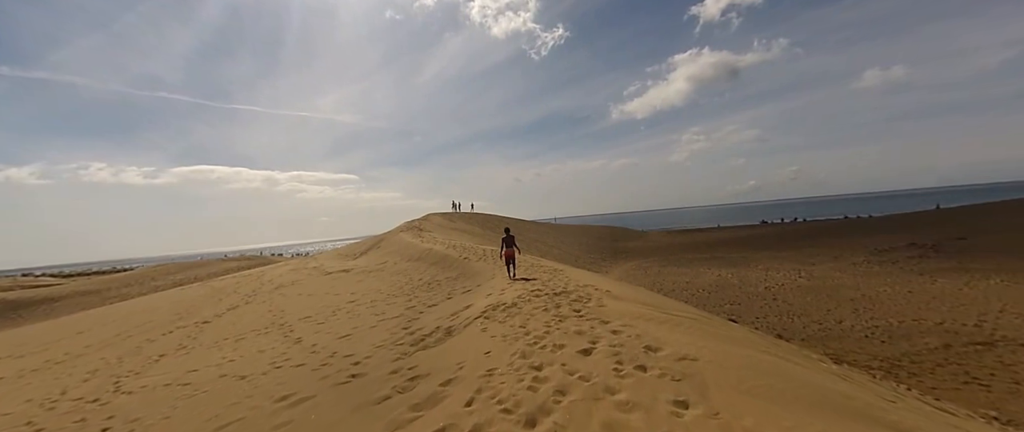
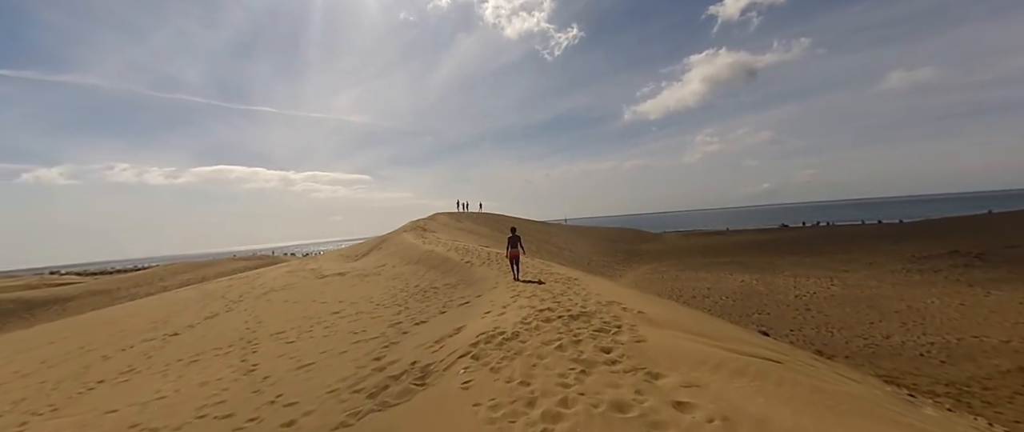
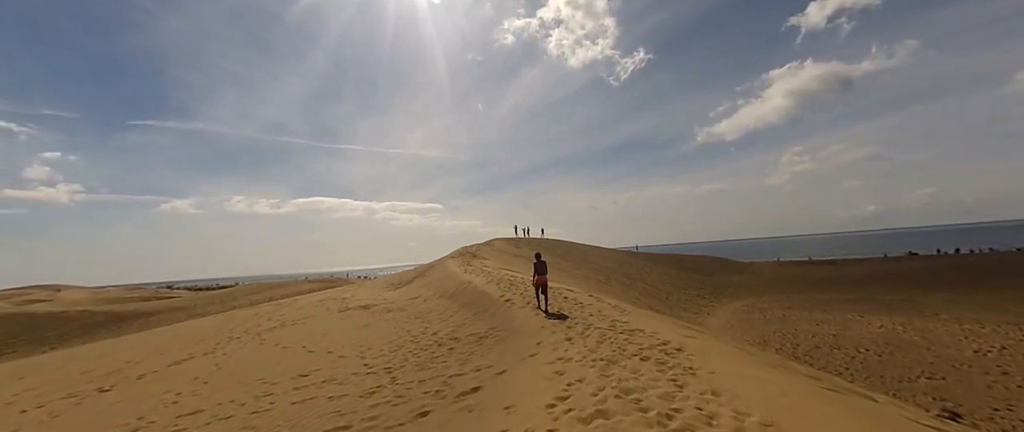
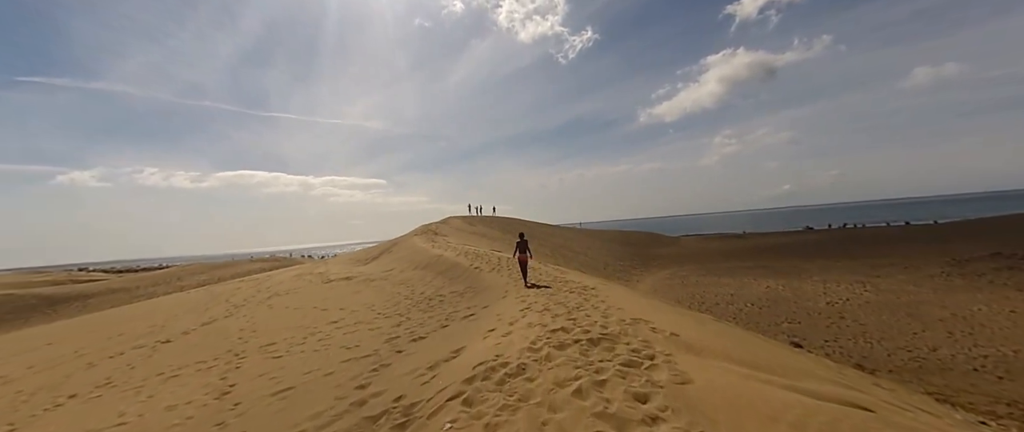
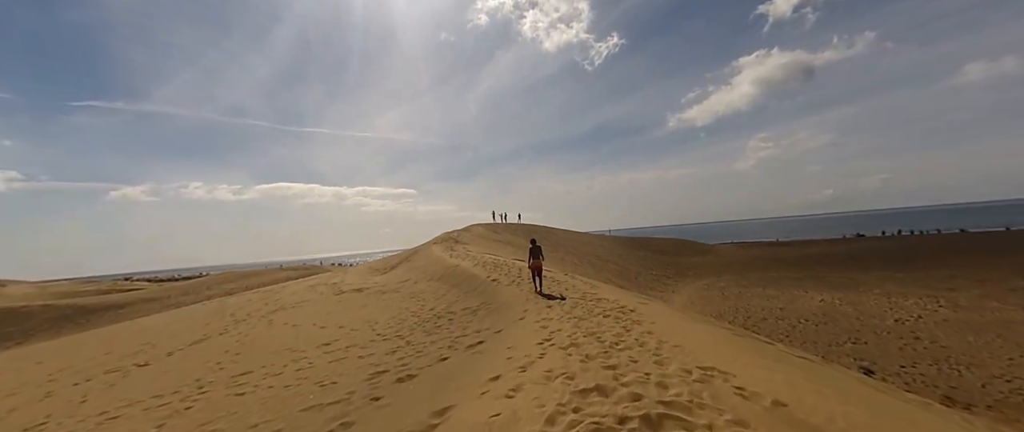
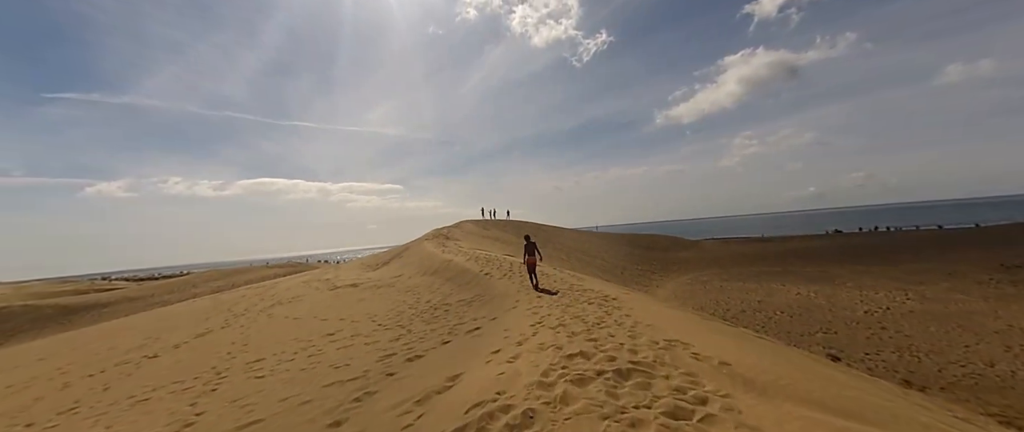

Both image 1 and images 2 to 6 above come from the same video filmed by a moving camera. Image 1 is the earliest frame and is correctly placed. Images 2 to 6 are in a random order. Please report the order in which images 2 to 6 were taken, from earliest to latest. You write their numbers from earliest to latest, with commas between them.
2, 4, 6, 5, 3
